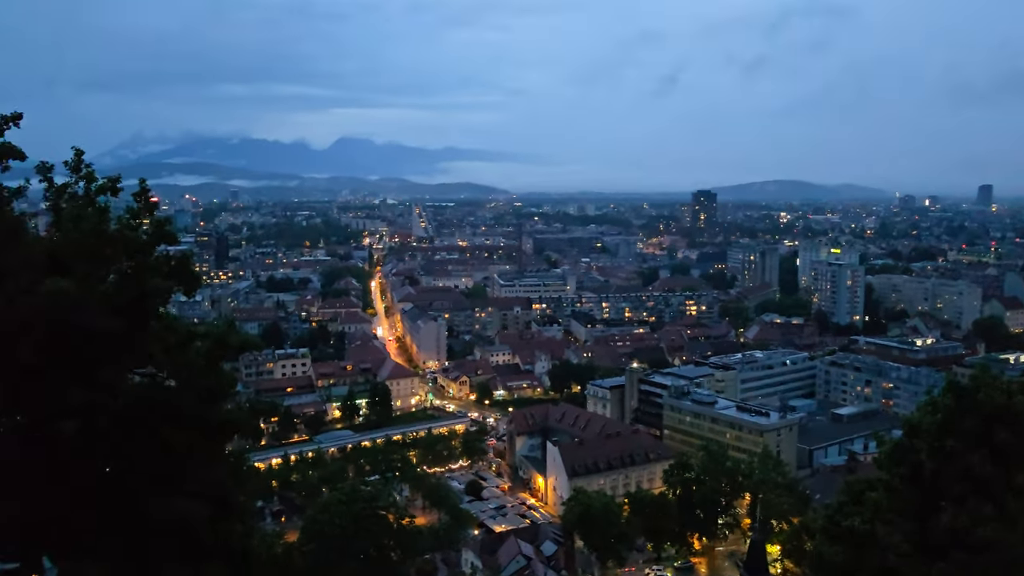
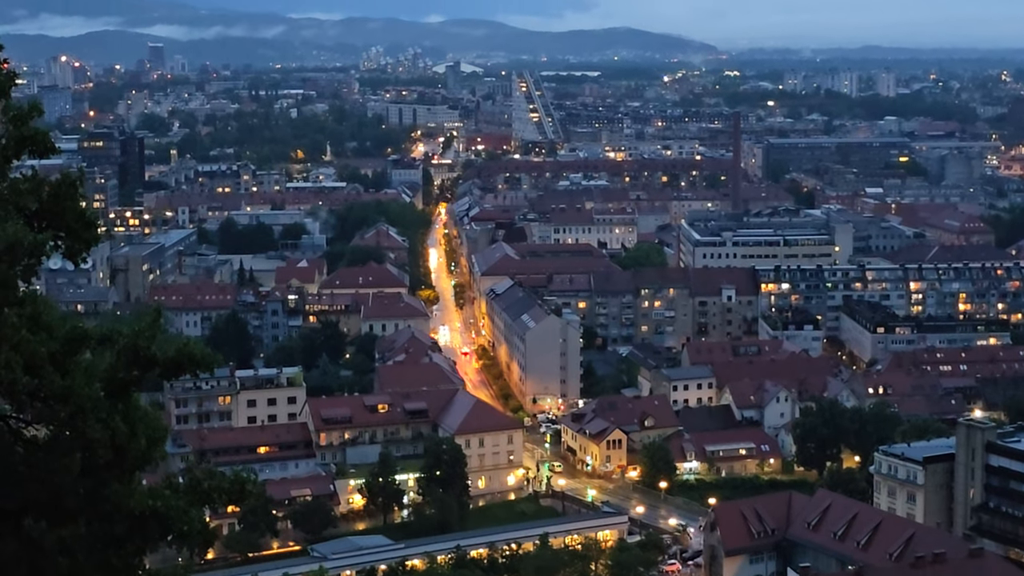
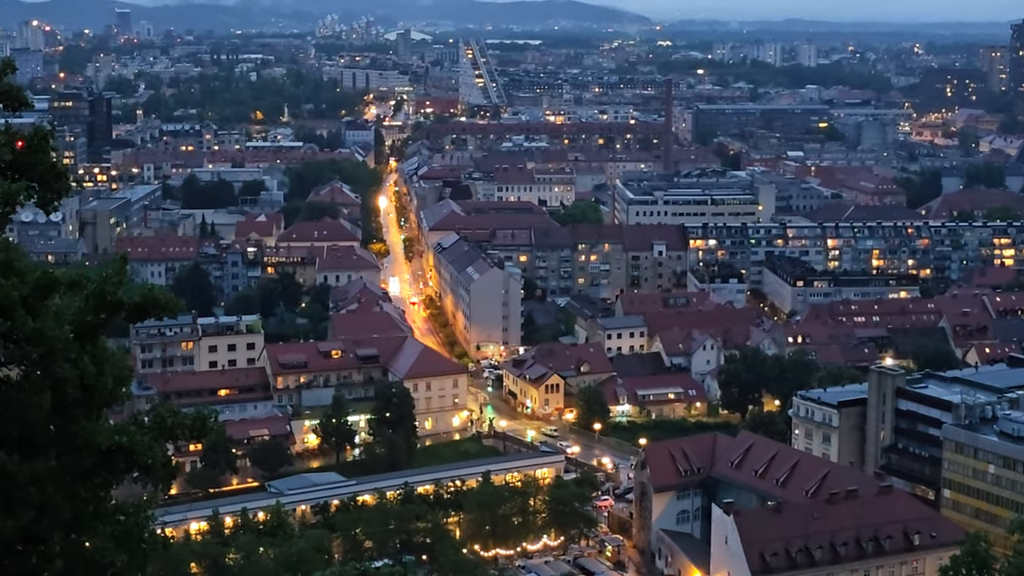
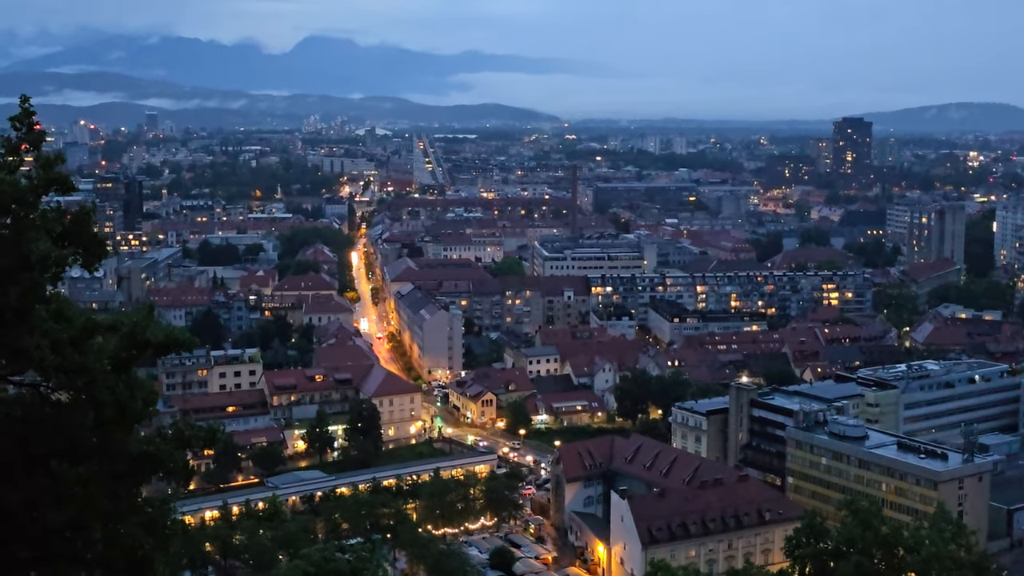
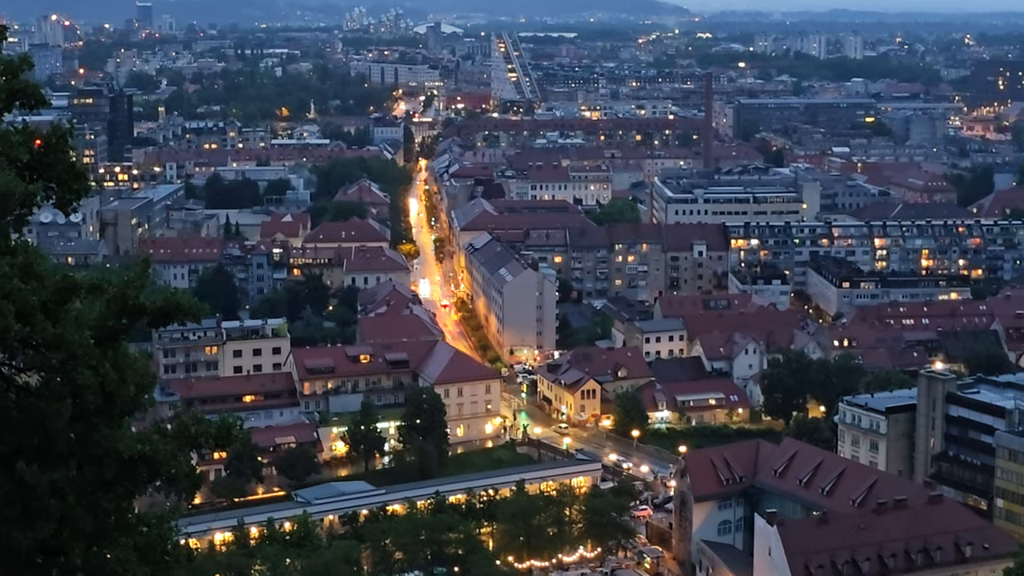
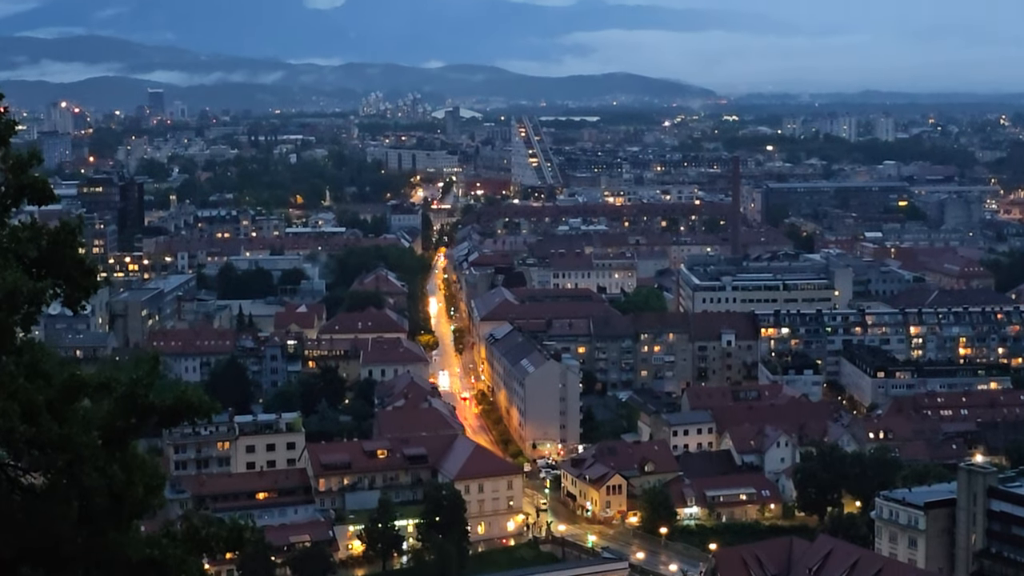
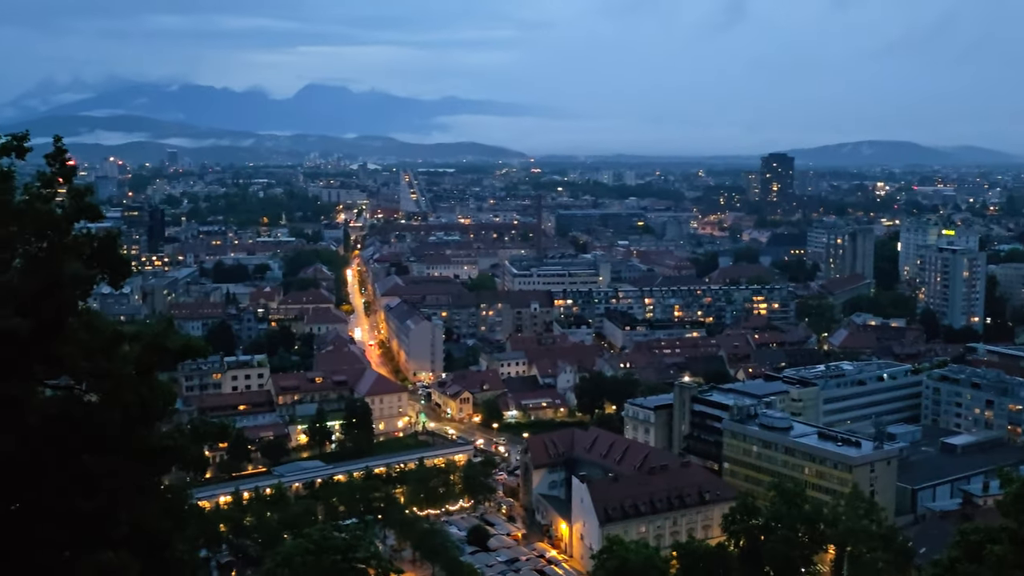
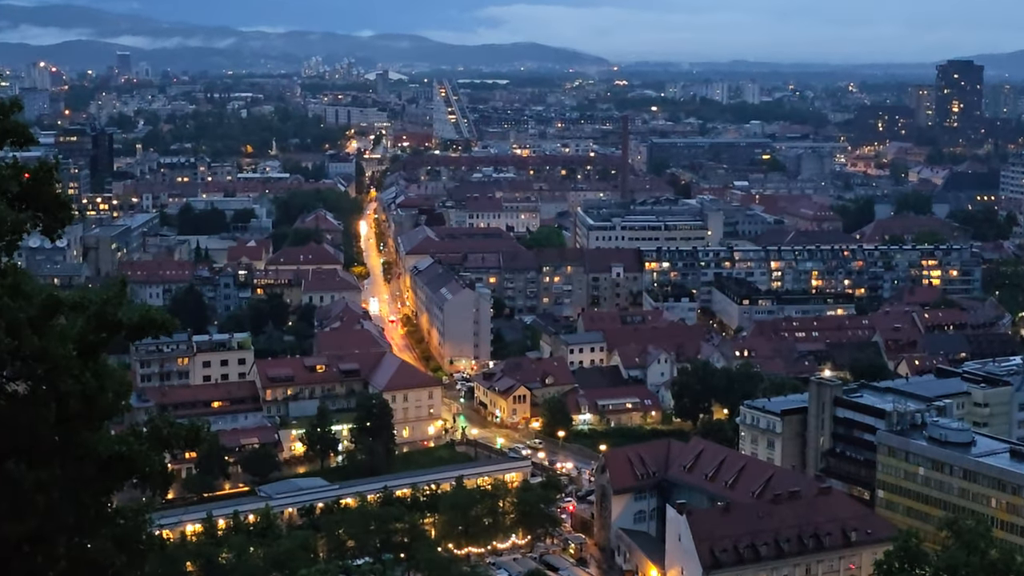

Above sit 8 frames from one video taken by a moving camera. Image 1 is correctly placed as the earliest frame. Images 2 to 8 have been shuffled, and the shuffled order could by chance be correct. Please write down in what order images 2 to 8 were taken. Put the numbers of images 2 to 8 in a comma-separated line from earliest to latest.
7, 4, 8, 3, 5, 2, 6
